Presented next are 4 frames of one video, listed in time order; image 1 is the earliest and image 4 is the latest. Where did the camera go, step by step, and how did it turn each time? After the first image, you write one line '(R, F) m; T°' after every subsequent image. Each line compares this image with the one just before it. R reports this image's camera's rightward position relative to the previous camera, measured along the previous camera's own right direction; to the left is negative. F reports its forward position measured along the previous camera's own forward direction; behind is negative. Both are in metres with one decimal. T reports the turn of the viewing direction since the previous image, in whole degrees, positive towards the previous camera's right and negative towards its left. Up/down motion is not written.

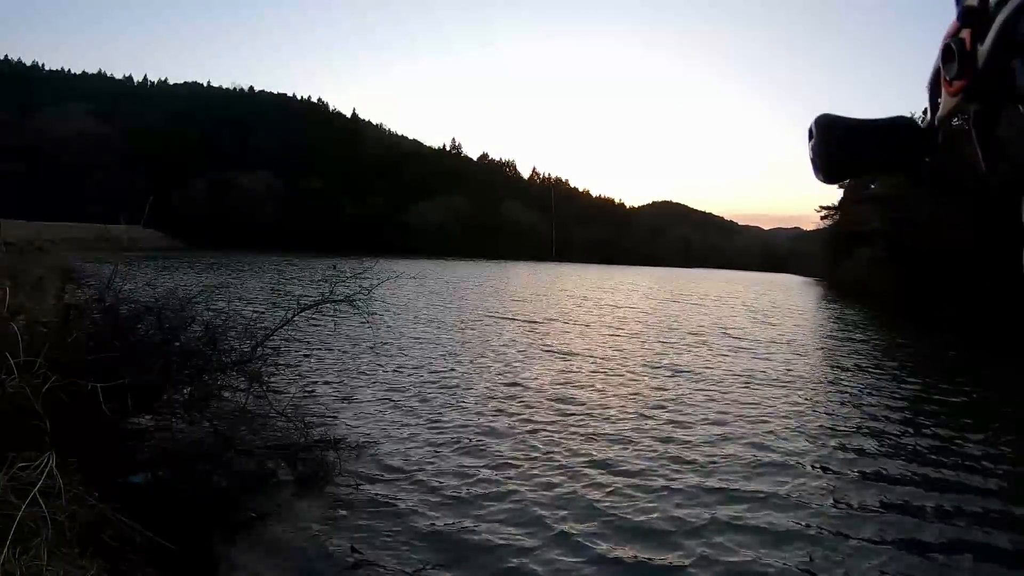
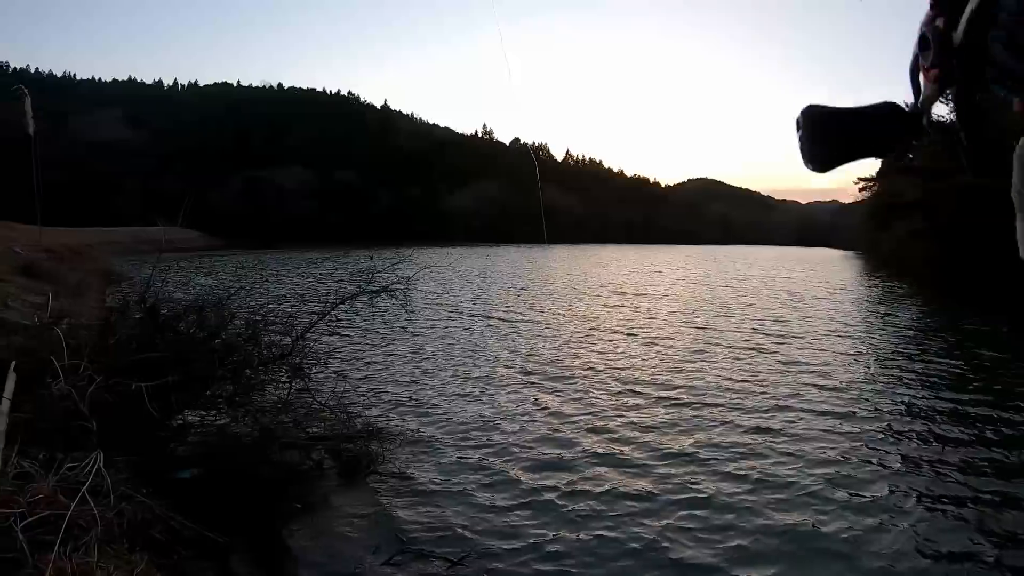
(+0.9, +0.7) m; -3°
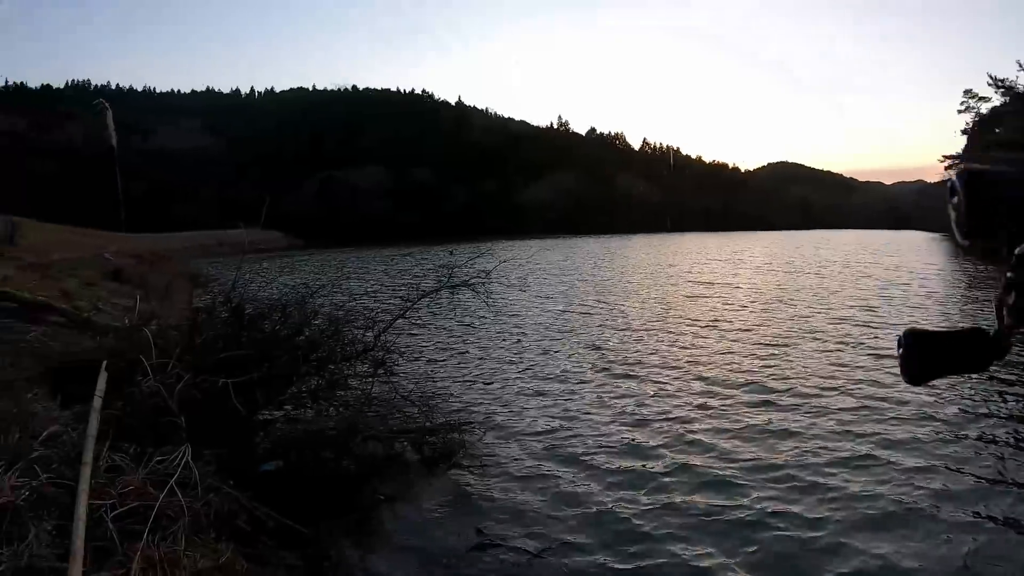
(+1.5, +0.9) m; -6°
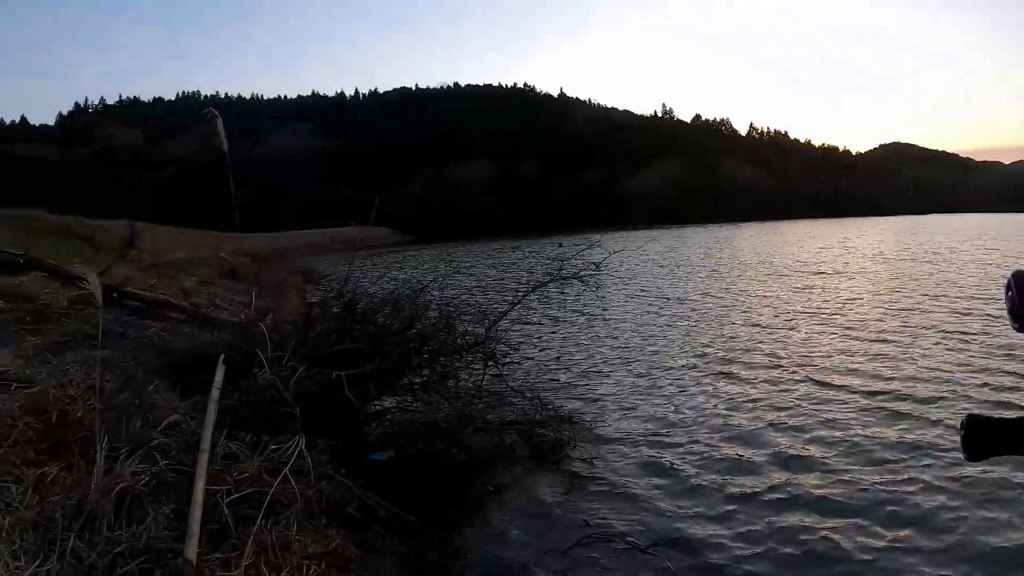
(-0.6, +0.1) m; -7°
